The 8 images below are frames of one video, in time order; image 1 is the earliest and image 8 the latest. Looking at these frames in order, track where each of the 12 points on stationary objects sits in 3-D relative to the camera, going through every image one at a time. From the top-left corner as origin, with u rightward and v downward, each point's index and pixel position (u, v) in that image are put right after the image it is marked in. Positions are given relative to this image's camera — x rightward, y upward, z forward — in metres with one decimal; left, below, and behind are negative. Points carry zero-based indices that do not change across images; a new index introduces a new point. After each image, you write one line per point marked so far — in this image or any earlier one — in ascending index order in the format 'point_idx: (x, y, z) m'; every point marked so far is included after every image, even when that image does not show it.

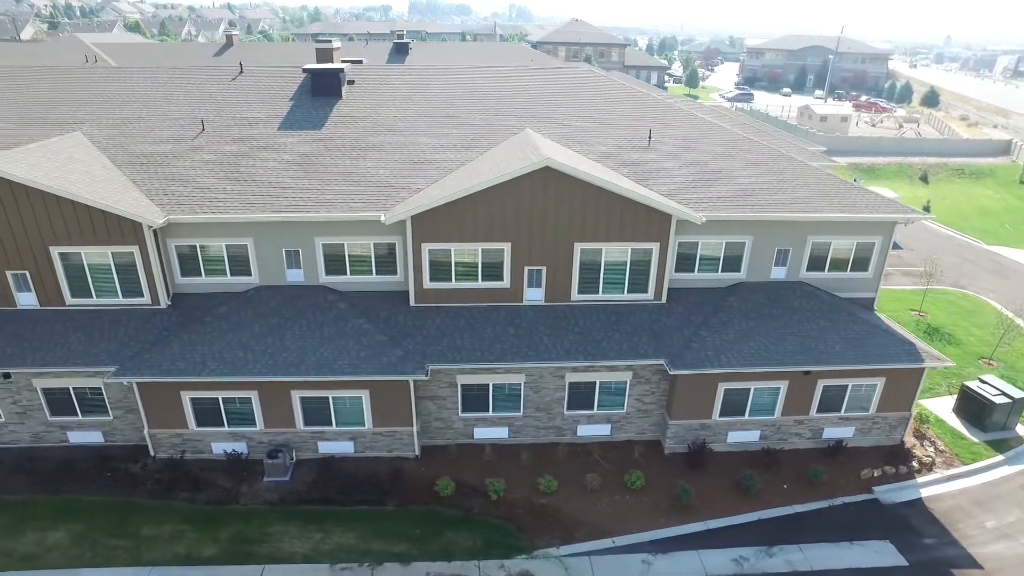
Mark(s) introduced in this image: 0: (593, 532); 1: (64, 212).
0: (+3.8, -11.9, +16.3) m
1: (-22.8, +4.1, +17.2) m
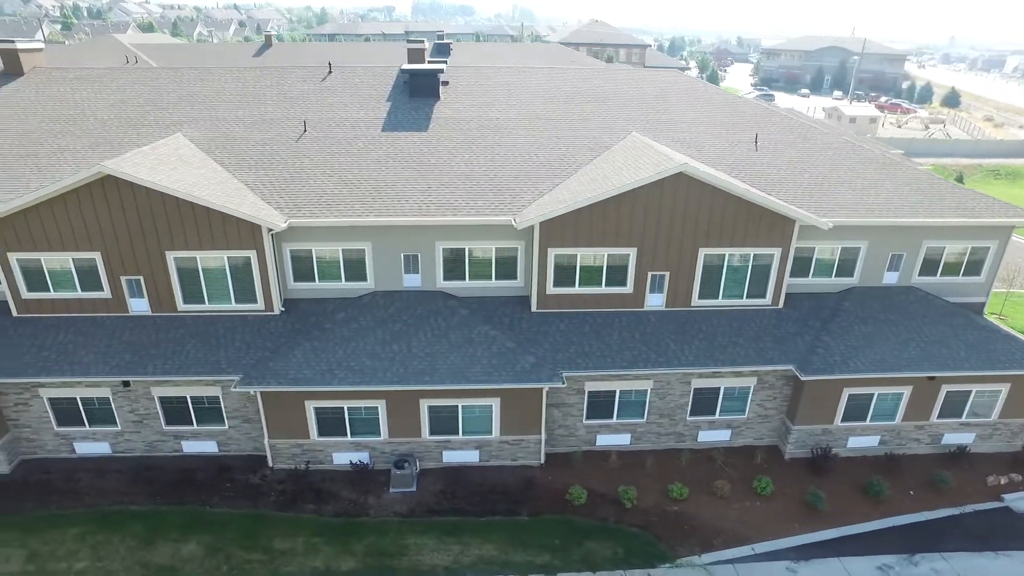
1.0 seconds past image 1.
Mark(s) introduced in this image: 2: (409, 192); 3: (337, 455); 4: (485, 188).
0: (+10.5, -12.1, +16.0) m
1: (-16.3, +3.8, +16.8) m
2: (-5.4, +5.1, +17.7) m
3: (-8.8, -8.7, +17.4) m
4: (-1.3, +5.4, +18.2) m
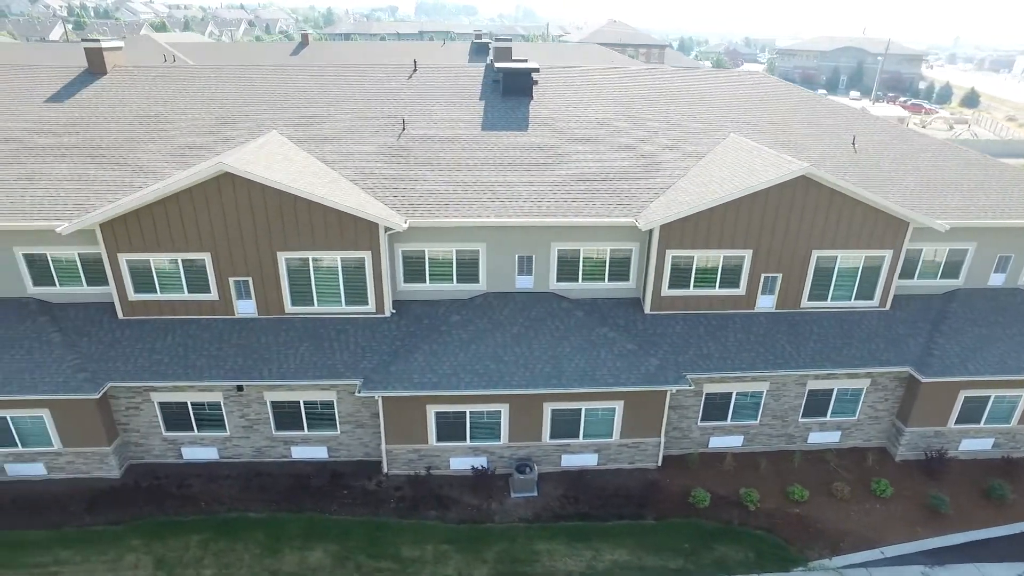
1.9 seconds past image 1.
0: (+16.5, -12.2, +15.9) m
1: (-10.2, +3.7, +16.5) m
2: (+0.7, +5.0, +17.5) m
3: (-2.8, -8.8, +17.1) m
4: (+4.7, +5.3, +18.0) m
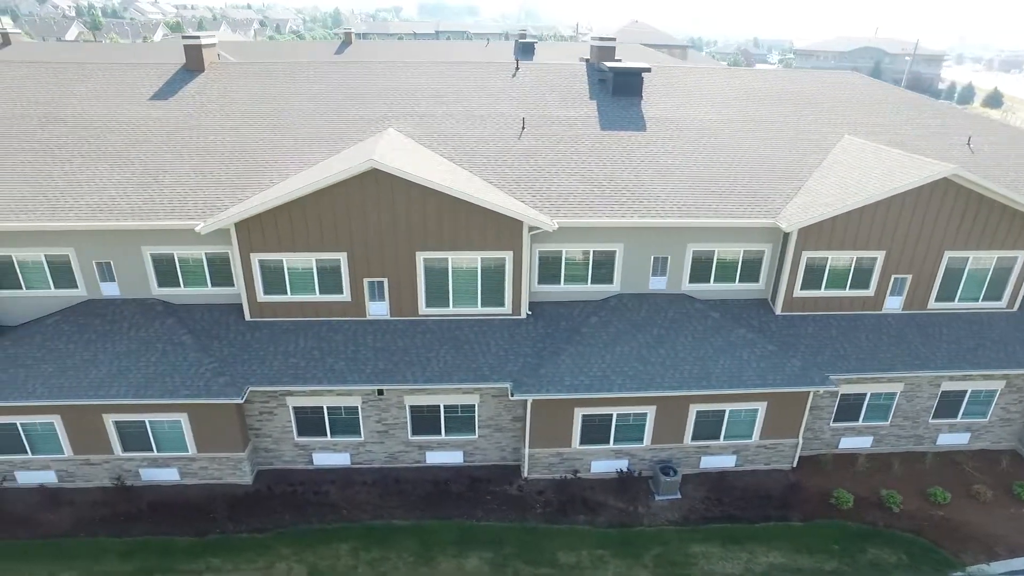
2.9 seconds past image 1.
0: (+23.6, -12.2, +15.7) m
1: (-3.2, +3.6, +16.2) m
2: (+7.6, +4.9, +17.3) m
3: (+4.2, -8.9, +16.9) m
4: (+11.7, +5.3, +17.8) m
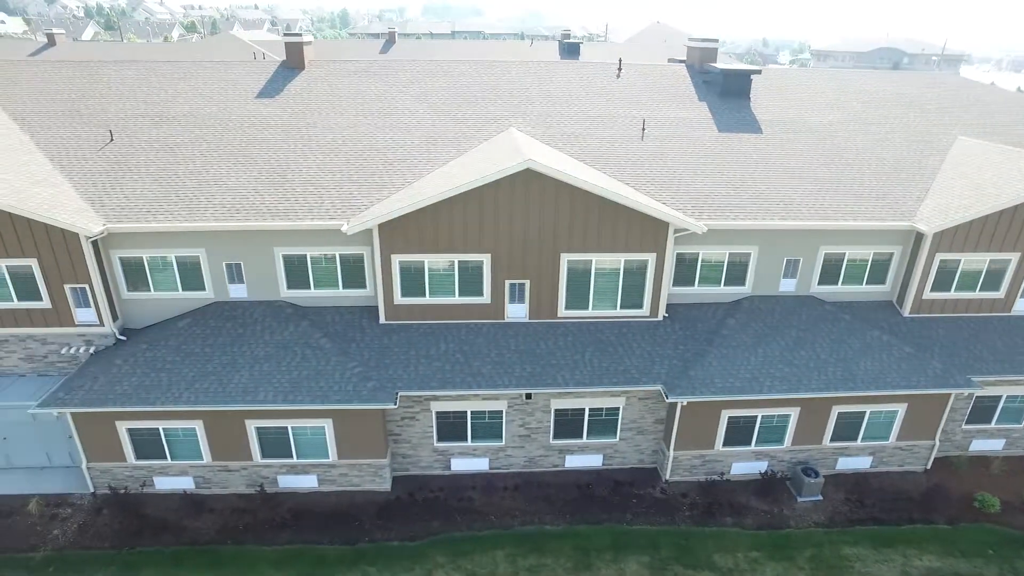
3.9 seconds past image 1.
0: (+30.6, -12.2, +15.7) m
1: (+3.7, +3.5, +16.1) m
2: (+14.6, +4.9, +17.2) m
3: (+11.2, -8.9, +16.7) m
4: (+18.7, +5.2, +17.7) m
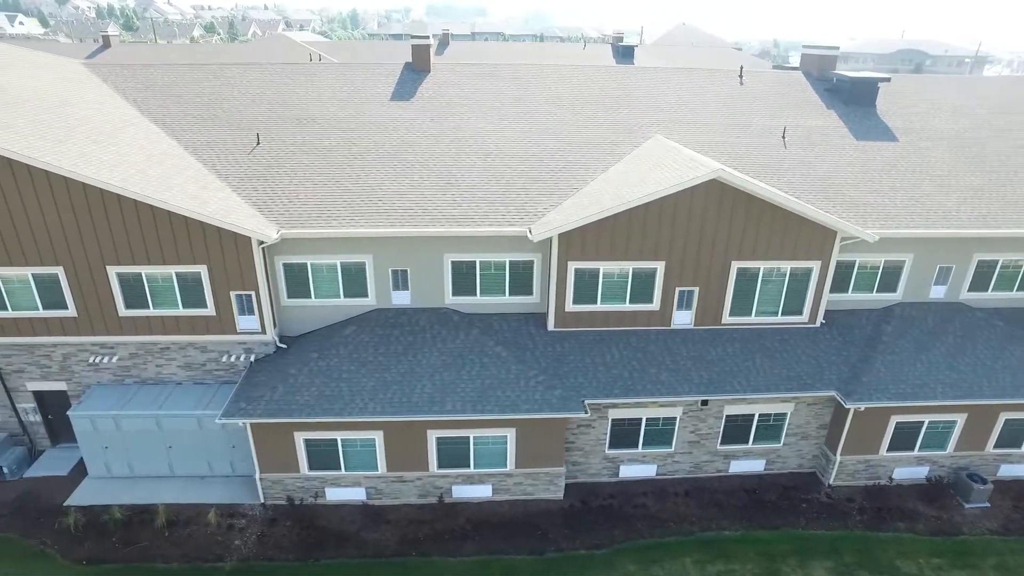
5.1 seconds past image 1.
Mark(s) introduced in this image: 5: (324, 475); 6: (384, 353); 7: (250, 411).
0: (+38.9, -12.5, +15.9) m
1: (+12.0, +3.2, +16.1) m
2: (+22.9, +4.6, +17.3) m
3: (+19.6, -9.3, +16.8) m
4: (+27.0, +4.9, +17.9) m
5: (-8.8, -8.8, +15.7) m
6: (-6.0, -3.1, +15.9) m
7: (-11.4, -5.4, +14.5) m
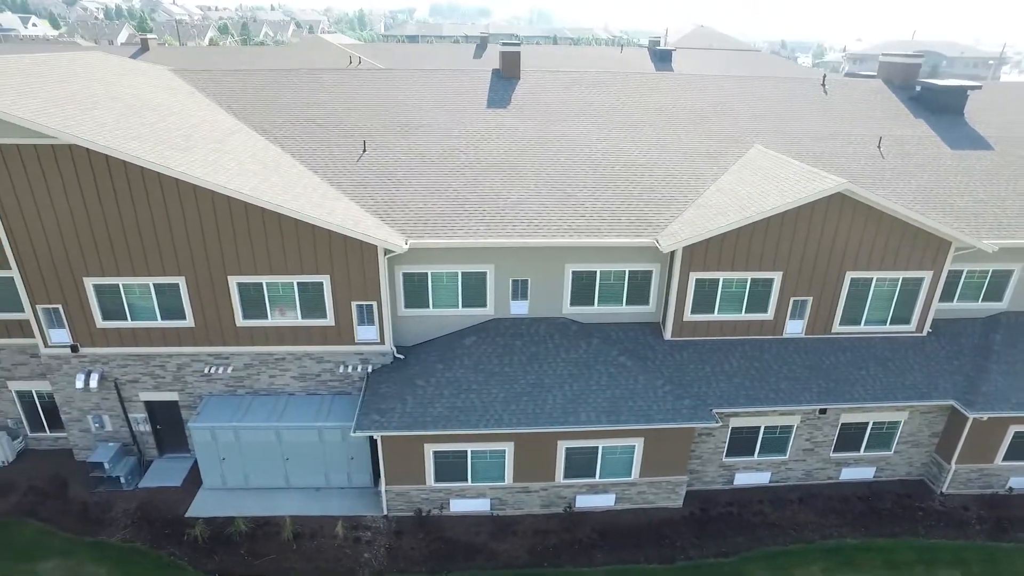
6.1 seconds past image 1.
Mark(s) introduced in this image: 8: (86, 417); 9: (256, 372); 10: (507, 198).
0: (+44.8, -12.9, +16.1) m
1: (+17.9, +2.7, +16.2) m
2: (+28.8, +4.1, +17.4) m
3: (+25.5, -9.7, +16.9) m
4: (+32.8, +4.5, +18.0) m
5: (-2.9, -9.3, +15.7) m
6: (-0.2, -3.6, +15.9) m
7: (-5.5, -5.9, +14.5) m
8: (-22.4, -6.8, +17.5) m
9: (-13.0, -4.3, +16.9) m
10: (-0.4, +4.6, +16.9) m
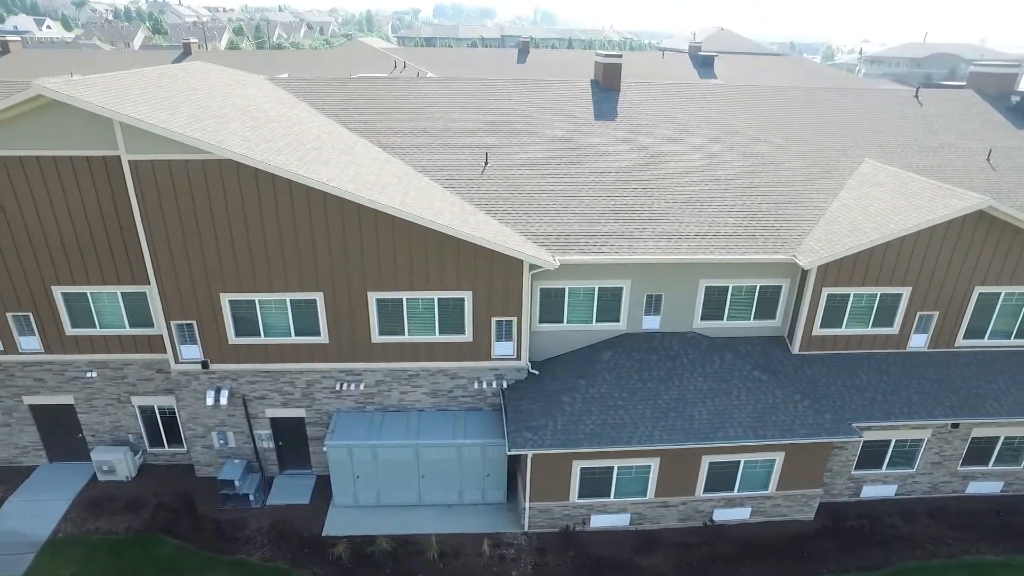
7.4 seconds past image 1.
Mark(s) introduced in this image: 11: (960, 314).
0: (+51.5, -13.5, +16.3) m
1: (+24.5, +2.0, +16.3) m
2: (+35.4, +3.5, +17.6) m
3: (+32.1, -10.4, +17.0) m
4: (+39.5, +3.8, +18.2) m
5: (+3.7, -10.0, +15.6) m
6: (+6.5, -4.4, +15.9) m
7: (+1.1, -6.6, +14.5) m
8: (-15.7, -7.6, +17.4) m
9: (-6.4, -5.1, +16.9) m
10: (+6.3, +3.8, +16.9) m
11: (+22.9, -1.3, +16.9) m
